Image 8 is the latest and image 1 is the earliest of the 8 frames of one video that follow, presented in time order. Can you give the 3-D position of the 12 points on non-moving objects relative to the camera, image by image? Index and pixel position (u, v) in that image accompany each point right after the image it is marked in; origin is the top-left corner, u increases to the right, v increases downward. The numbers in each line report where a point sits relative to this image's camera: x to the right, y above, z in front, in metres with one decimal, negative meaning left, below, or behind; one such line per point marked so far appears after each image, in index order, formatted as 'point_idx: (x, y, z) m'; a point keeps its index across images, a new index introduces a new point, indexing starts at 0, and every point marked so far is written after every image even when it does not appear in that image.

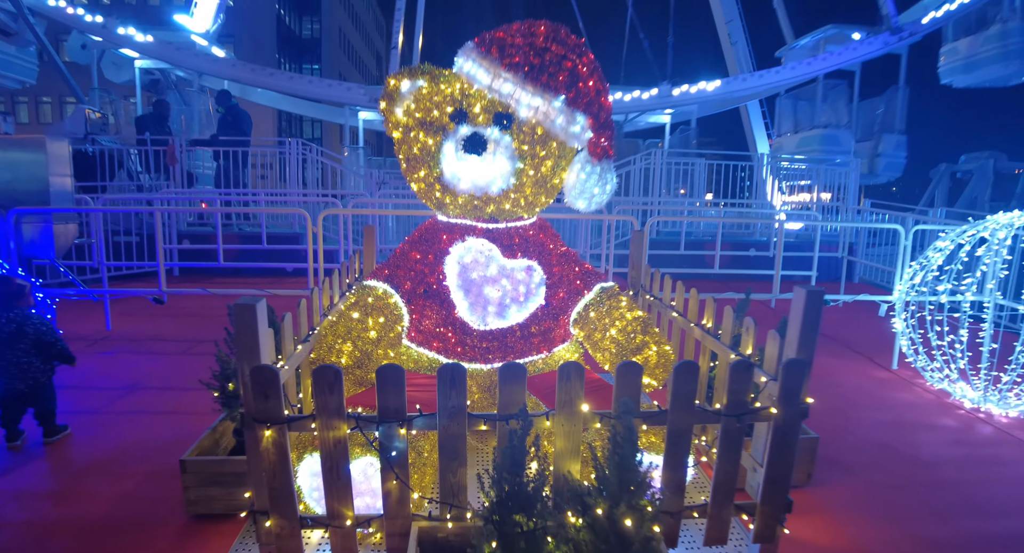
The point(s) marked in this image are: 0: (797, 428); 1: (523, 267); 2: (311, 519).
0: (+1.2, -0.6, +2.1) m
1: (+0.1, 0.0, +3.0) m
2: (-0.8, -1.0, +2.1) m
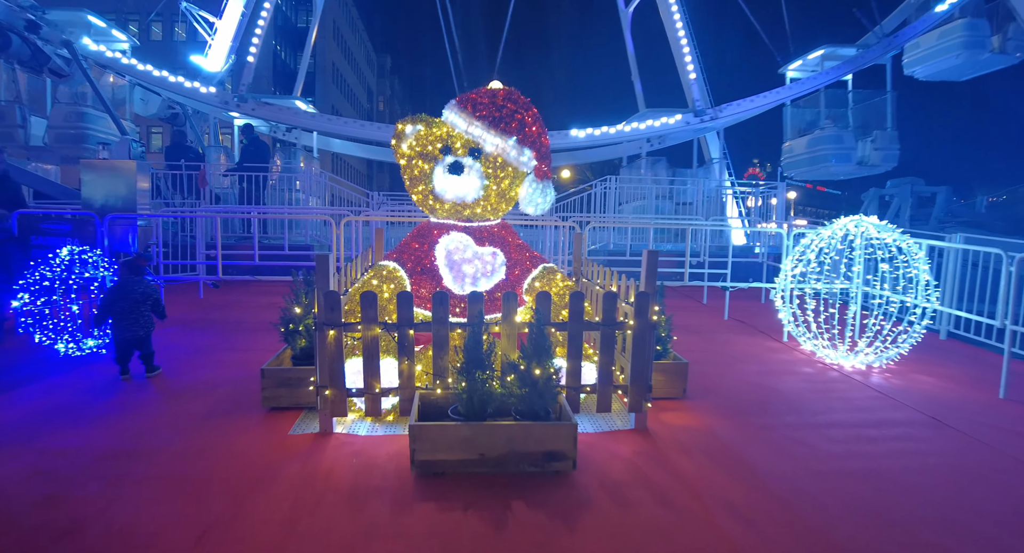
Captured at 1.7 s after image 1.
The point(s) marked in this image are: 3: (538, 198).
0: (+0.9, -0.4, +3.5) m
1: (-0.2, +0.2, +4.5) m
2: (-1.1, -0.8, +3.5) m
3: (+0.2, +0.7, +4.6) m
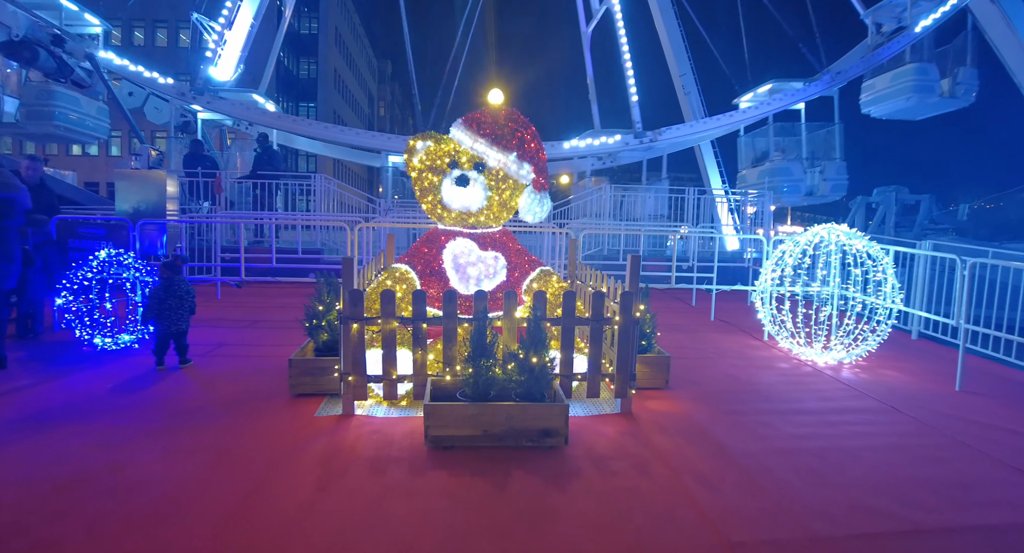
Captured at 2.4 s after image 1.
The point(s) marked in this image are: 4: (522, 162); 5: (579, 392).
0: (+0.9, -0.4, +4.0) m
1: (-0.2, +0.2, +5.0) m
2: (-1.1, -0.8, +3.9) m
3: (+0.2, +0.7, +5.1) m
4: (+0.1, +1.1, +5.0) m
5: (+0.6, -1.0, +4.5) m
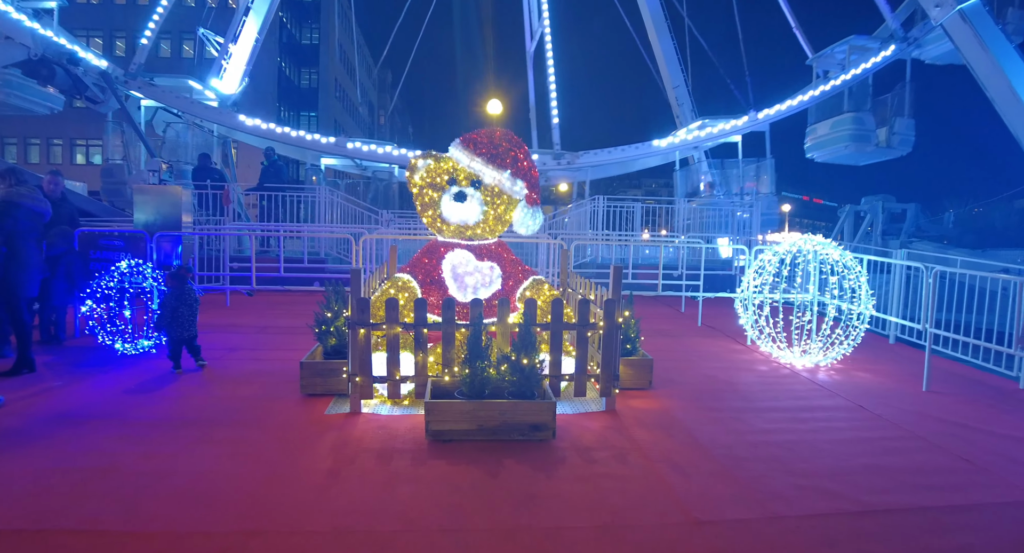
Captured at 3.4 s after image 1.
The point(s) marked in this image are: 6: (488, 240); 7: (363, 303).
0: (+0.9, -0.5, +4.4) m
1: (-0.2, +0.1, +5.3) m
2: (-1.1, -0.9, +4.3) m
3: (+0.2, +0.6, +5.5) m
4: (0.0, +1.0, +5.4) m
5: (+0.5, -1.1, +4.9) m
6: (-0.3, +0.4, +5.5) m
7: (-1.2, -0.2, +4.2) m
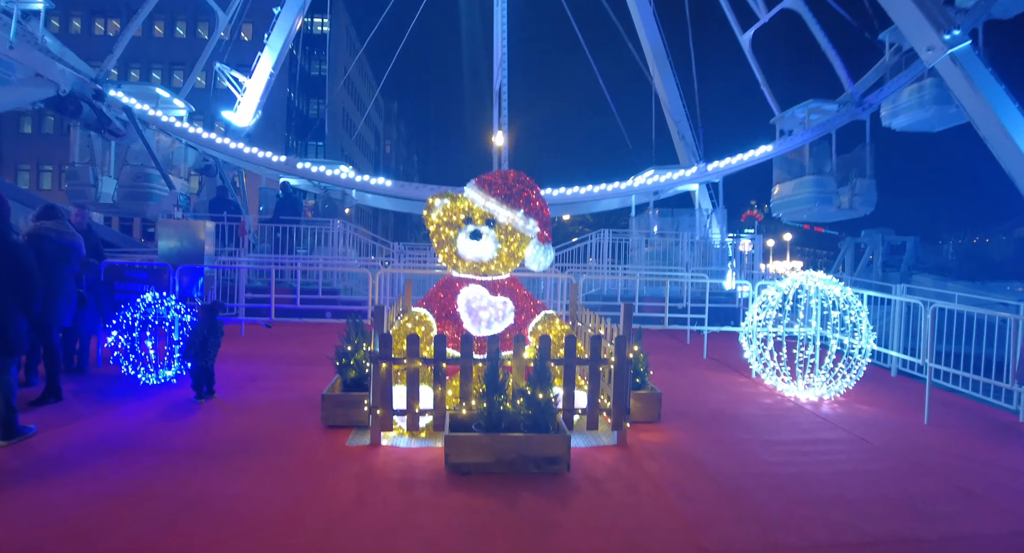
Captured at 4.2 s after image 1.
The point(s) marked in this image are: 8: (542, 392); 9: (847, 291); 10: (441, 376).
0: (+1.0, -0.8, +4.5) m
1: (-0.1, -0.3, +5.6) m
2: (-1.0, -1.2, +4.5) m
3: (+0.3, +0.2, +5.7) m
4: (+0.2, +0.6, +5.6) m
5: (+0.7, -1.4, +5.0) m
6: (-0.1, 0.0, +5.7) m
7: (-1.1, -0.5, +4.4) m
8: (+0.2, -1.0, +4.3) m
9: (+4.2, -0.2, +6.5) m
10: (-0.6, -0.8, +4.4) m
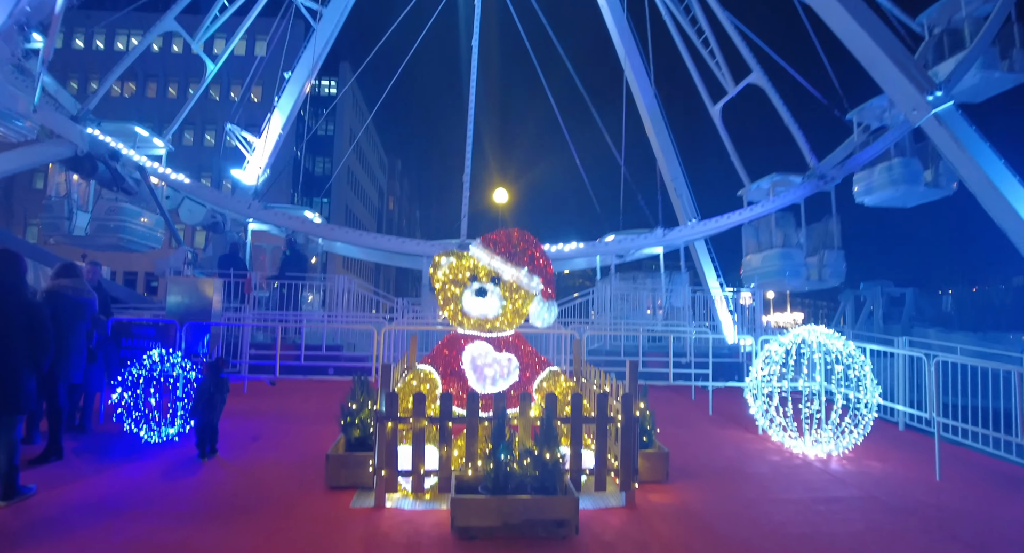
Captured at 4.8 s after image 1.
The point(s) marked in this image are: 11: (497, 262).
0: (+1.1, -1.3, +4.5) m
1: (-0.1, -0.9, +5.6) m
2: (-0.9, -1.7, +4.4) m
3: (+0.4, -0.4, +5.8) m
4: (+0.2, 0.0, +5.8) m
5: (+0.7, -2.0, +4.9) m
6: (-0.1, -0.6, +5.8) m
7: (-1.0, -1.0, +4.4) m
8: (+0.3, -1.4, +4.2) m
9: (+4.3, -0.9, +6.5) m
10: (-0.6, -1.3, +4.4) m
11: (-0.2, +0.1, +5.7) m
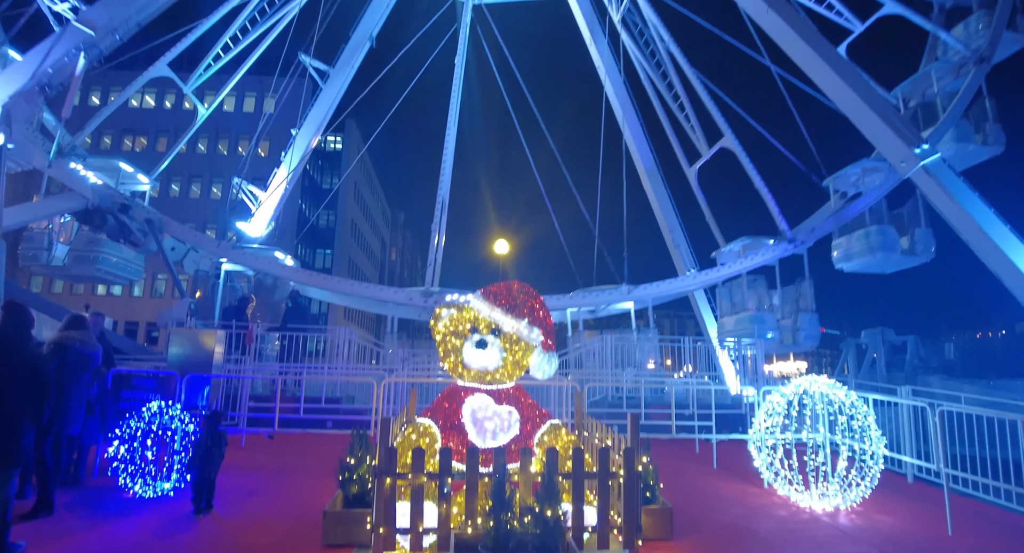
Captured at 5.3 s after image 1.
0: (+1.1, -1.8, +4.5) m
1: (-0.1, -1.4, +5.6) m
2: (-0.9, -2.1, +4.3) m
3: (+0.4, -1.0, +5.8) m
4: (+0.2, -0.6, +5.8) m
5: (+0.7, -2.5, +4.8) m
6: (-0.1, -1.2, +5.8) m
7: (-1.0, -1.5, +4.3) m
8: (+0.3, -1.9, +4.2) m
9: (+4.3, -1.5, +6.5) m
10: (-0.5, -1.8, +4.3) m
11: (-0.2, -0.4, +5.8) m
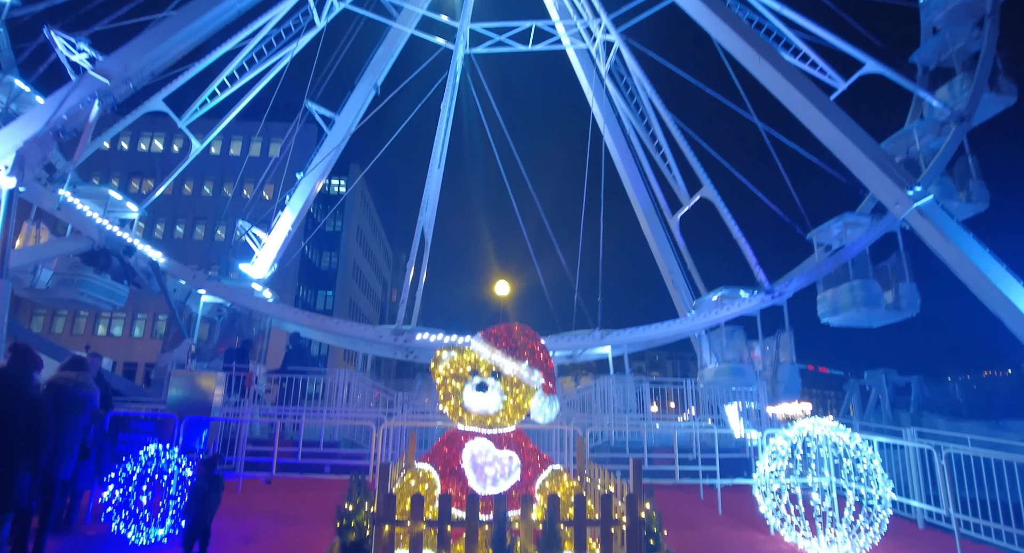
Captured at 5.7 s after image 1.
0: (+1.1, -2.1, +4.4) m
1: (-0.1, -1.9, +5.5) m
2: (-0.9, -2.5, +4.2) m
3: (+0.4, -1.5, +5.8) m
4: (+0.2, -1.0, +5.8) m
5: (+0.7, -2.9, +4.7) m
6: (-0.1, -1.7, +5.8) m
7: (-1.0, -1.9, +4.3) m
8: (+0.3, -2.2, +4.1) m
9: (+4.3, -2.0, +6.4) m
10: (-0.5, -2.2, +4.2) m
11: (-0.2, -0.9, +5.8) m
